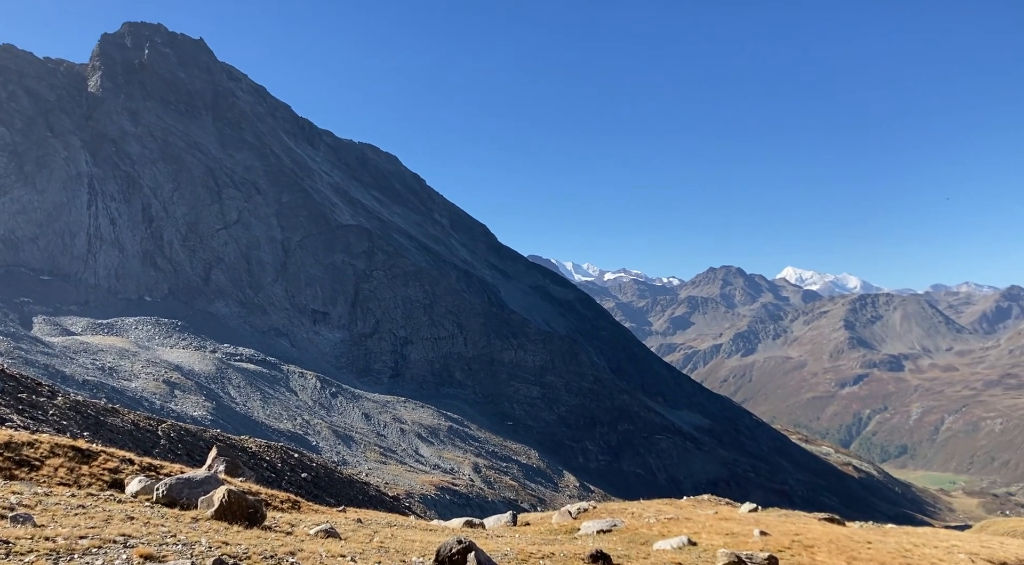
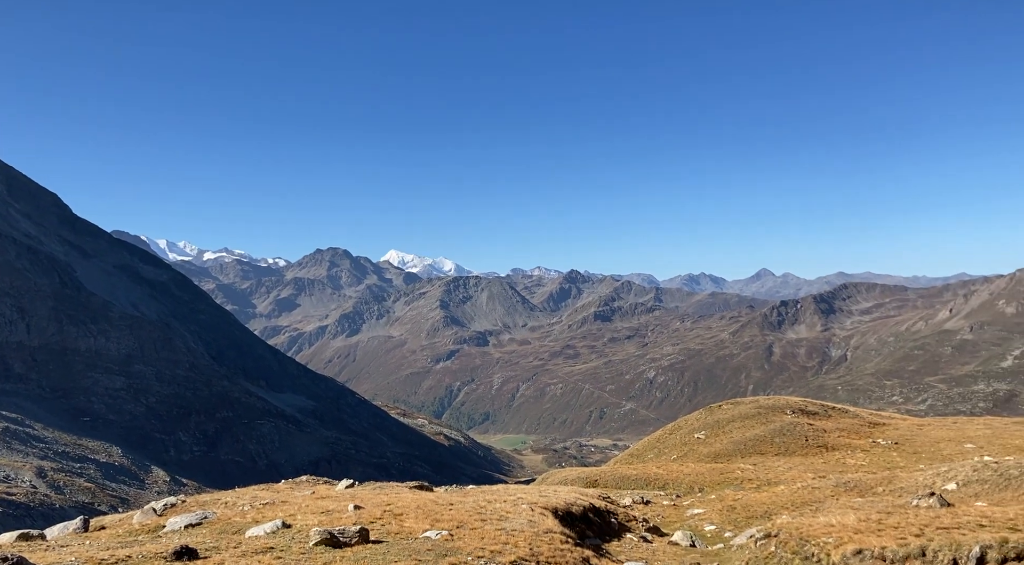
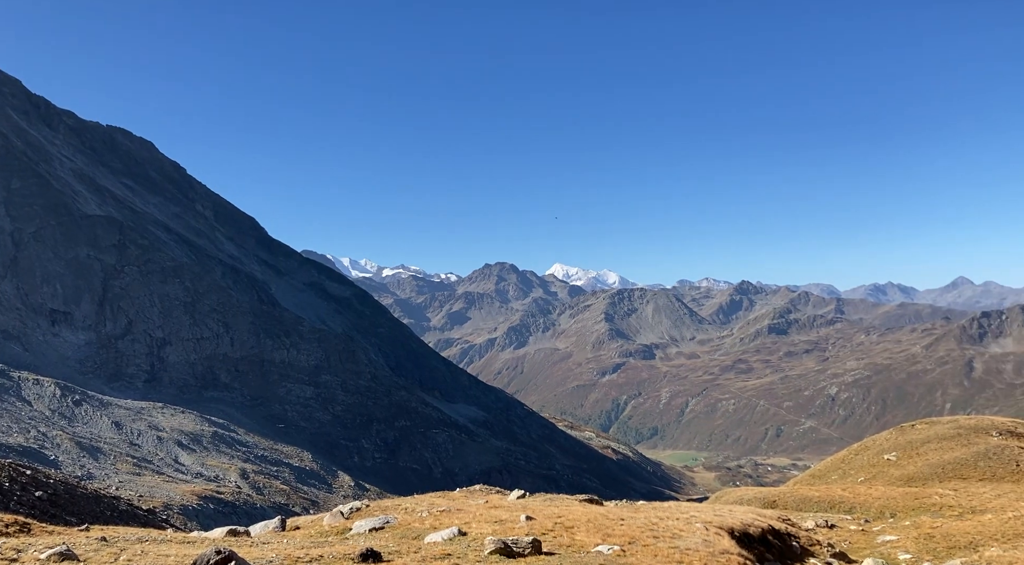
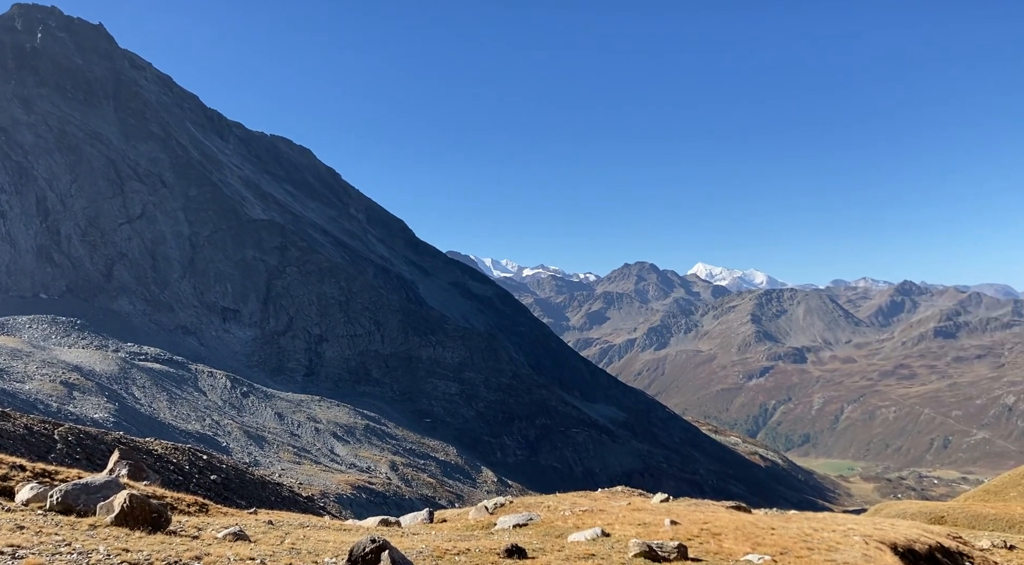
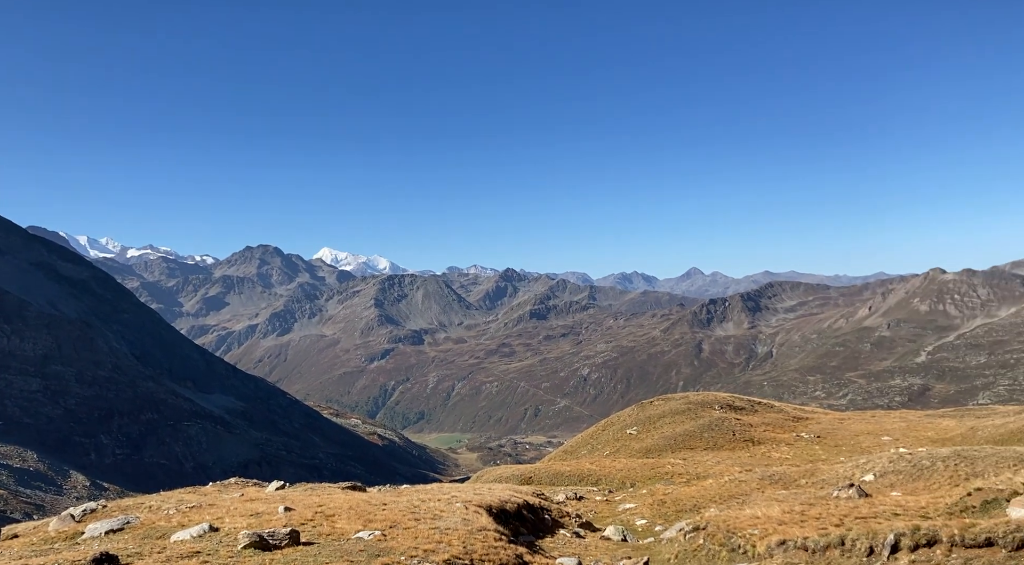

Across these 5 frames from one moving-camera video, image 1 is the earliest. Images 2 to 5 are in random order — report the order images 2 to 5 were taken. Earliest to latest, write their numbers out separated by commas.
4, 3, 2, 5
